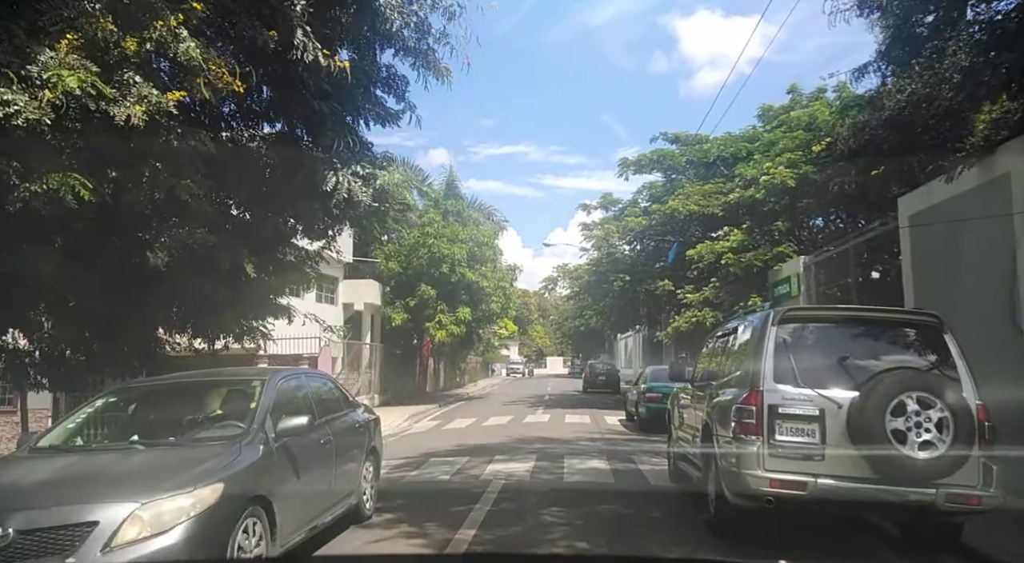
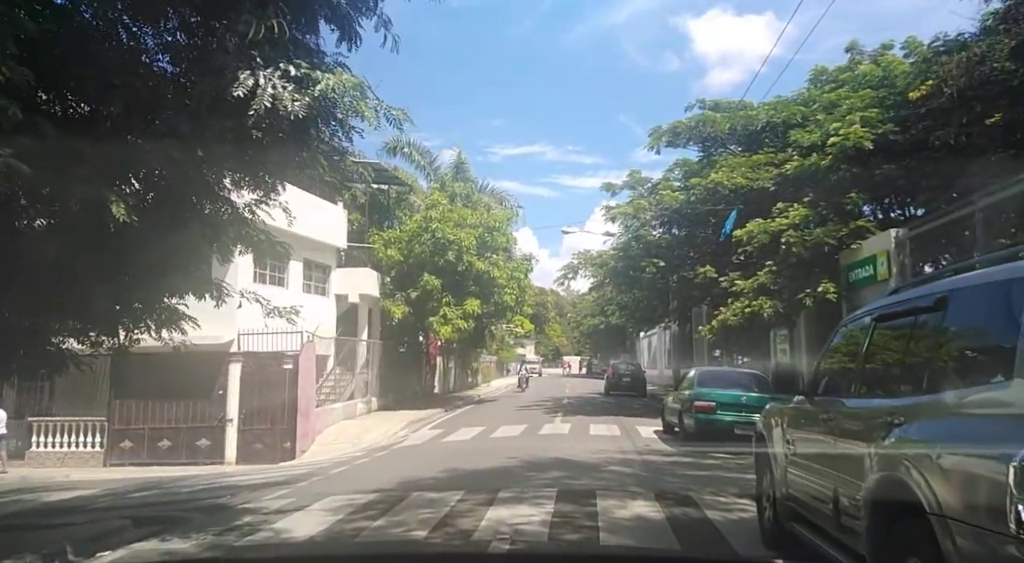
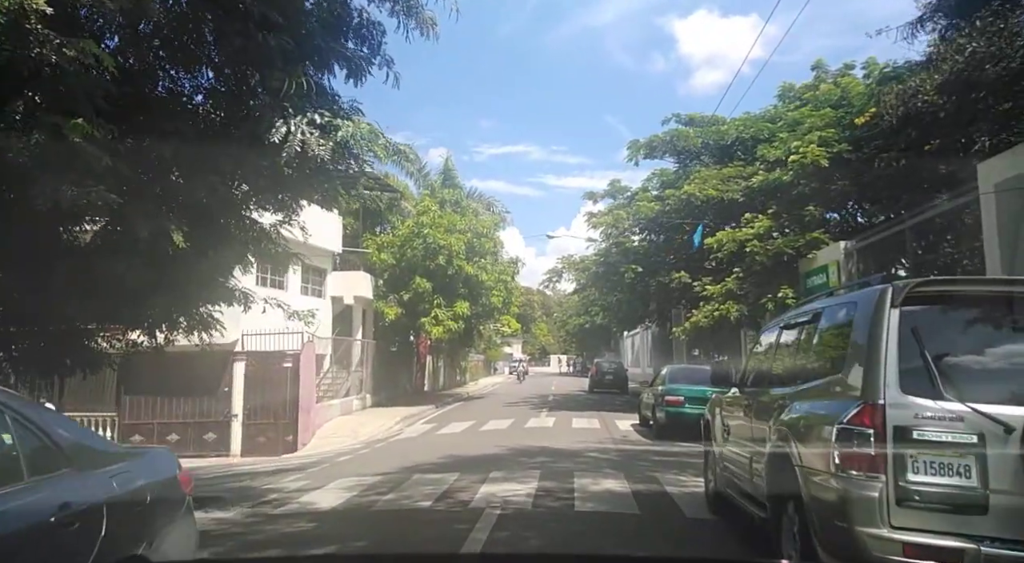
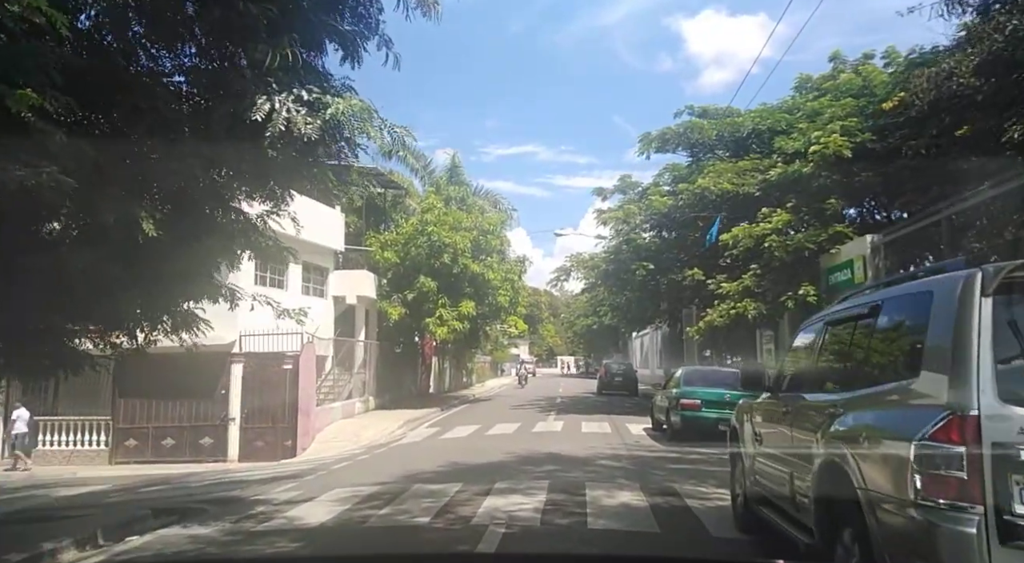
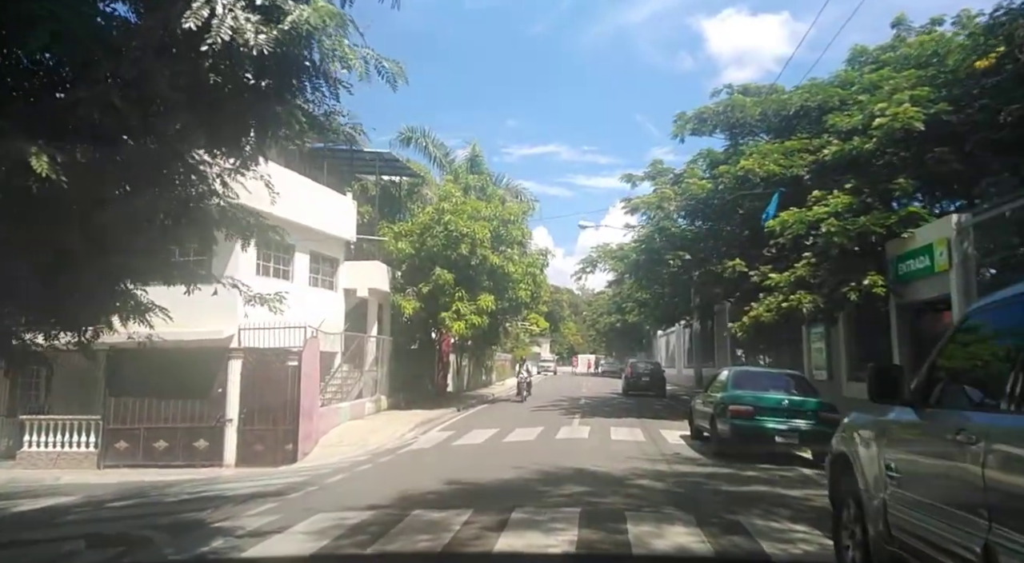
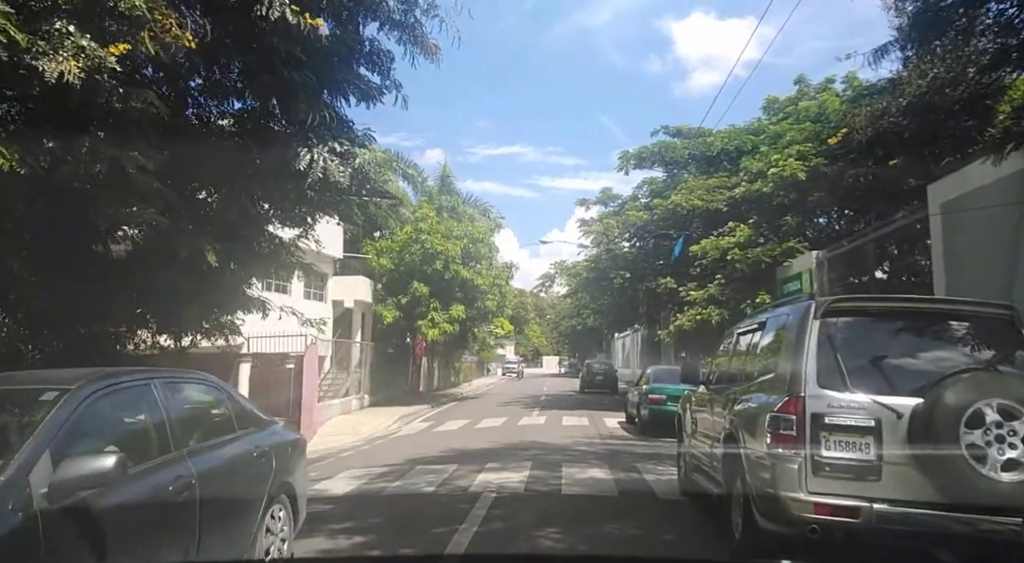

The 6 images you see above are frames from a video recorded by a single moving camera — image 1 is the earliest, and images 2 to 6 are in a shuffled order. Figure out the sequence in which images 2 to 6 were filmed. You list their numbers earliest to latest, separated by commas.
6, 3, 4, 2, 5
